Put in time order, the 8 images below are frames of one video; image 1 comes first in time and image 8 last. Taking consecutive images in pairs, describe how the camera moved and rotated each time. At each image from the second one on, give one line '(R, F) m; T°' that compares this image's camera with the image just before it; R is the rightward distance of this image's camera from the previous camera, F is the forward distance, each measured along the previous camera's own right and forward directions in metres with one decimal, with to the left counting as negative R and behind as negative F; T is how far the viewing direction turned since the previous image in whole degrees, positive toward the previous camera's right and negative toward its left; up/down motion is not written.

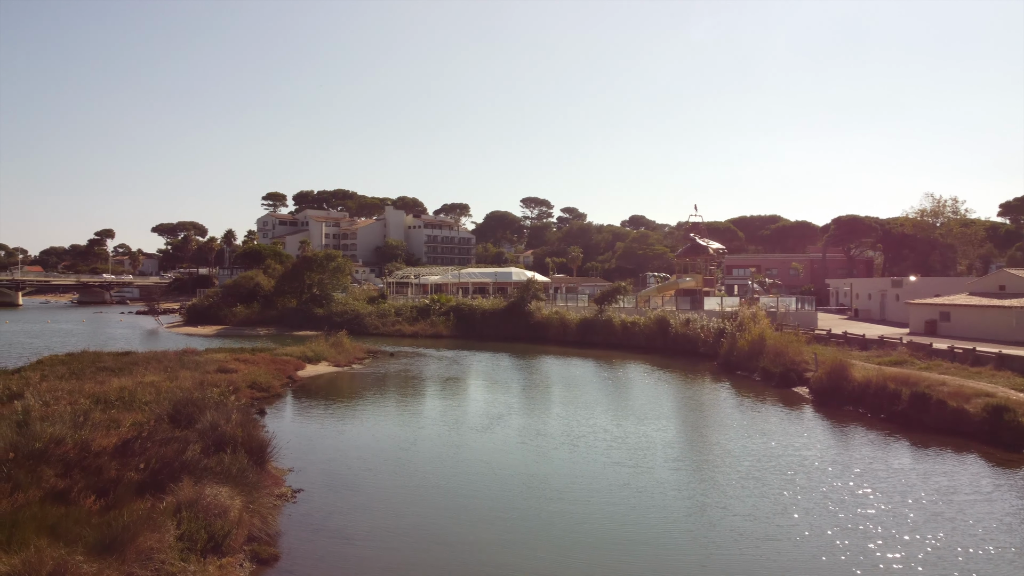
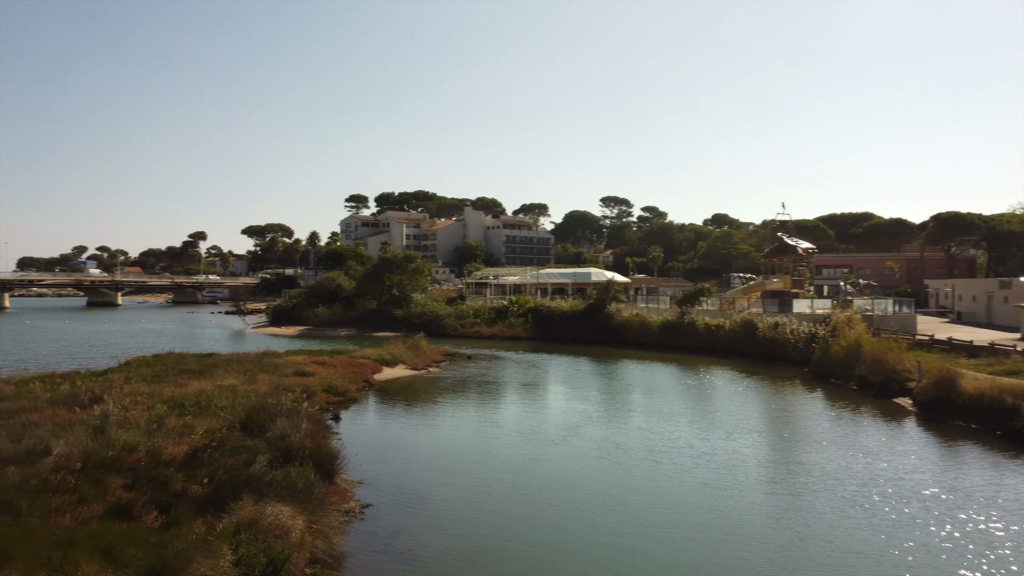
(0.0, +0.9) m; -6°
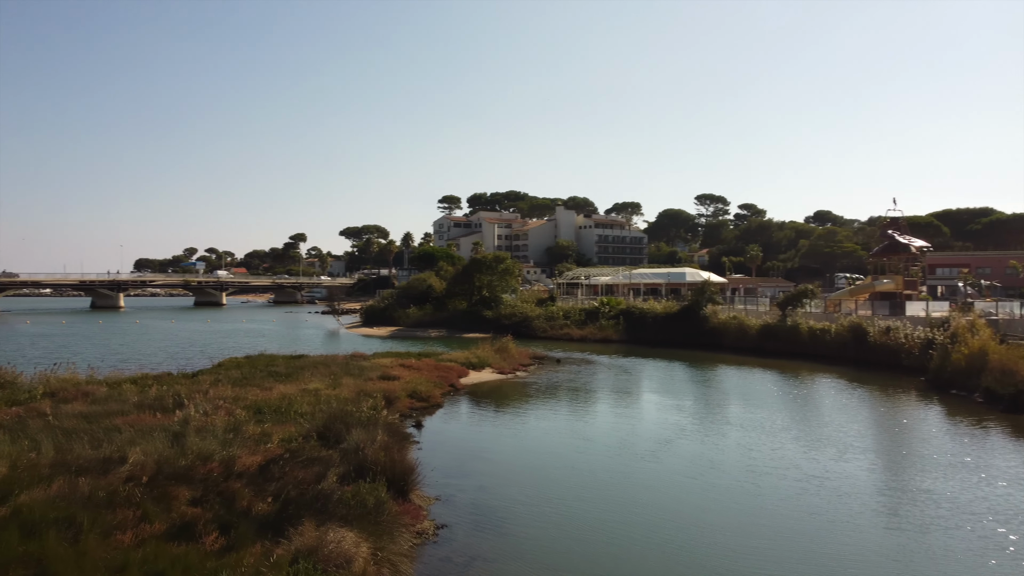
(+0.1, +1.1) m; -7°
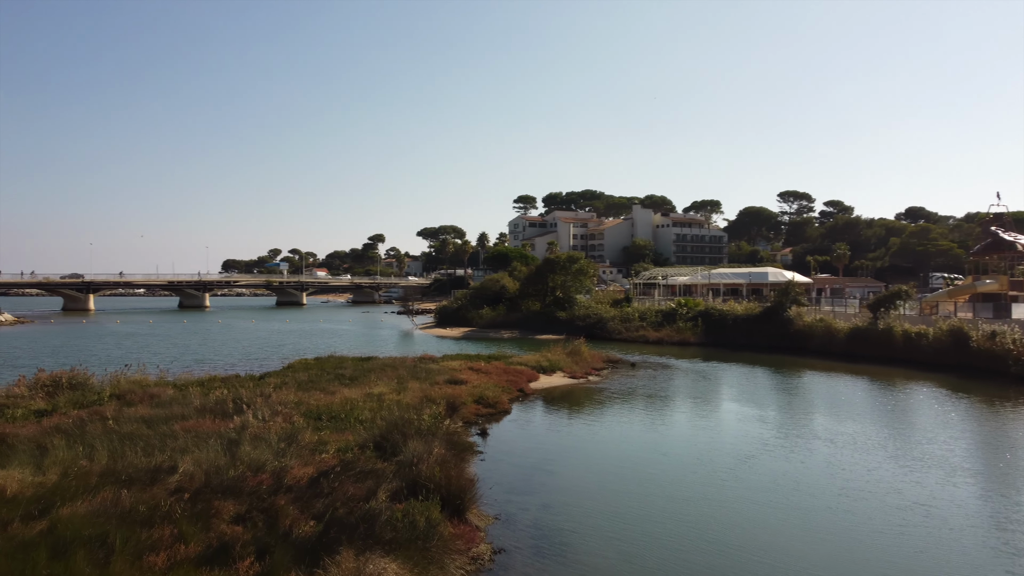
(+0.2, +1.1) m; -5°
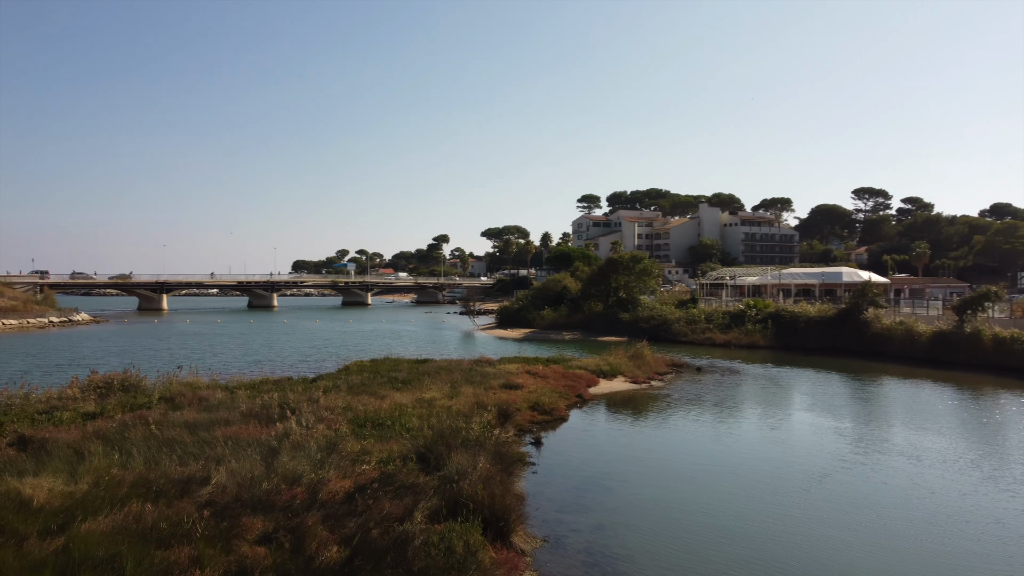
(+0.2, +1.1) m; -5°
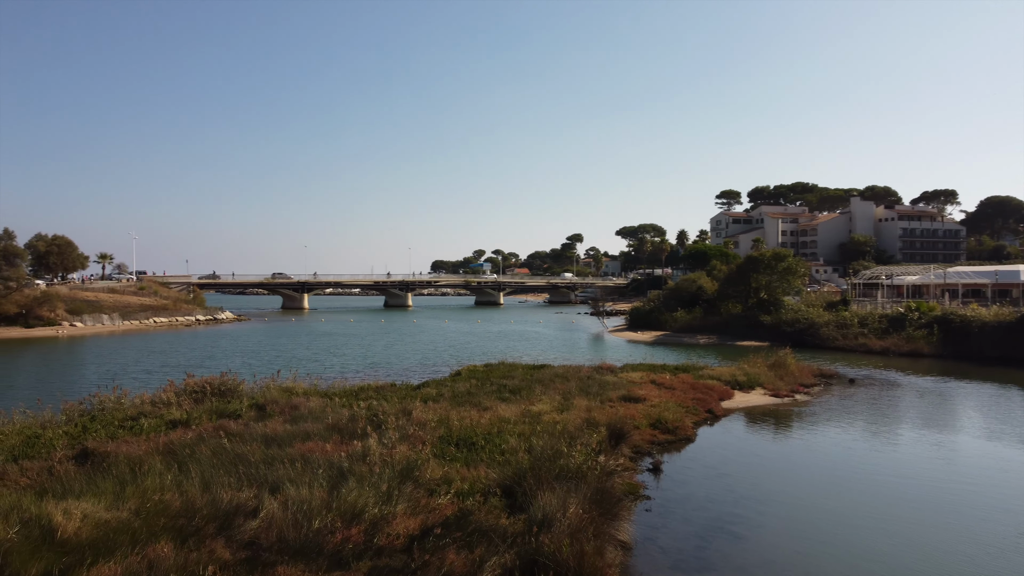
(+0.5, +2.5) m; -10°
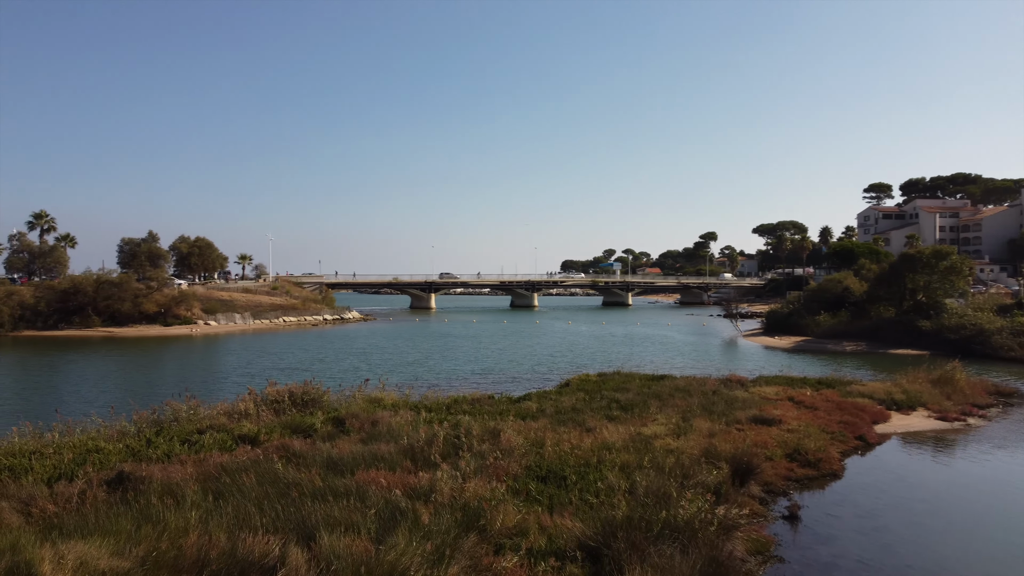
(+0.5, +2.7) m; -9°
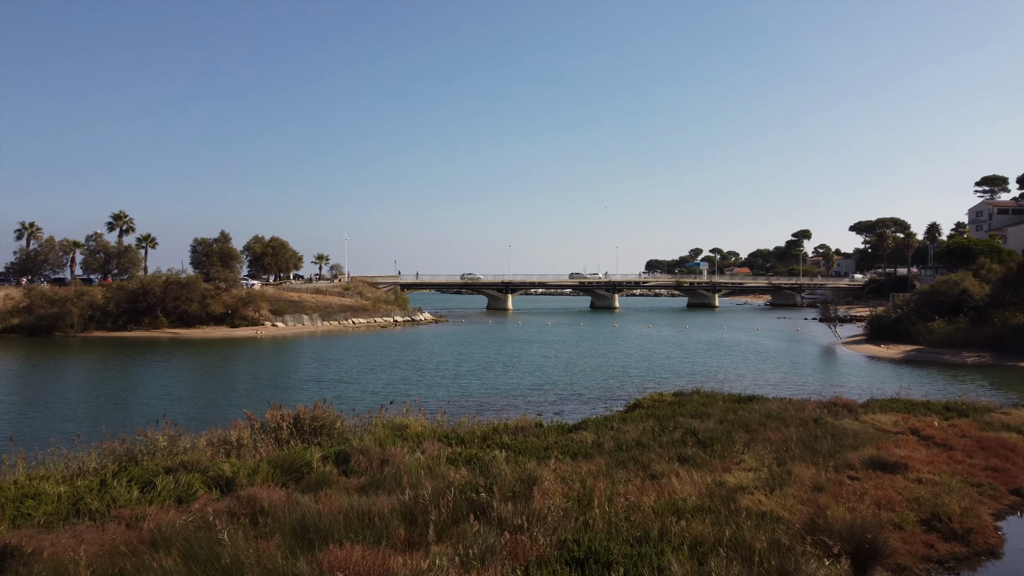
(+0.7, +3.7) m; -6°
